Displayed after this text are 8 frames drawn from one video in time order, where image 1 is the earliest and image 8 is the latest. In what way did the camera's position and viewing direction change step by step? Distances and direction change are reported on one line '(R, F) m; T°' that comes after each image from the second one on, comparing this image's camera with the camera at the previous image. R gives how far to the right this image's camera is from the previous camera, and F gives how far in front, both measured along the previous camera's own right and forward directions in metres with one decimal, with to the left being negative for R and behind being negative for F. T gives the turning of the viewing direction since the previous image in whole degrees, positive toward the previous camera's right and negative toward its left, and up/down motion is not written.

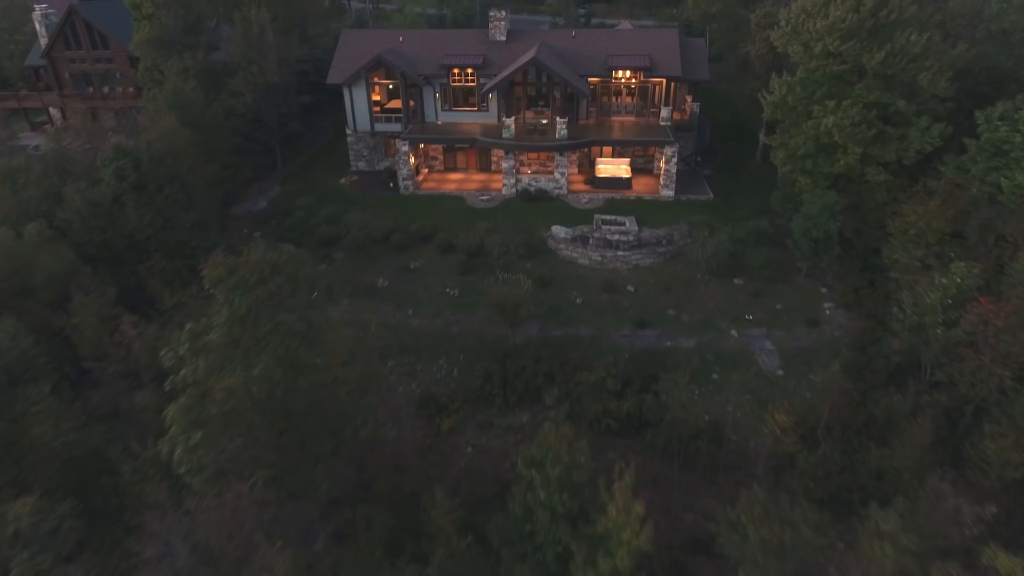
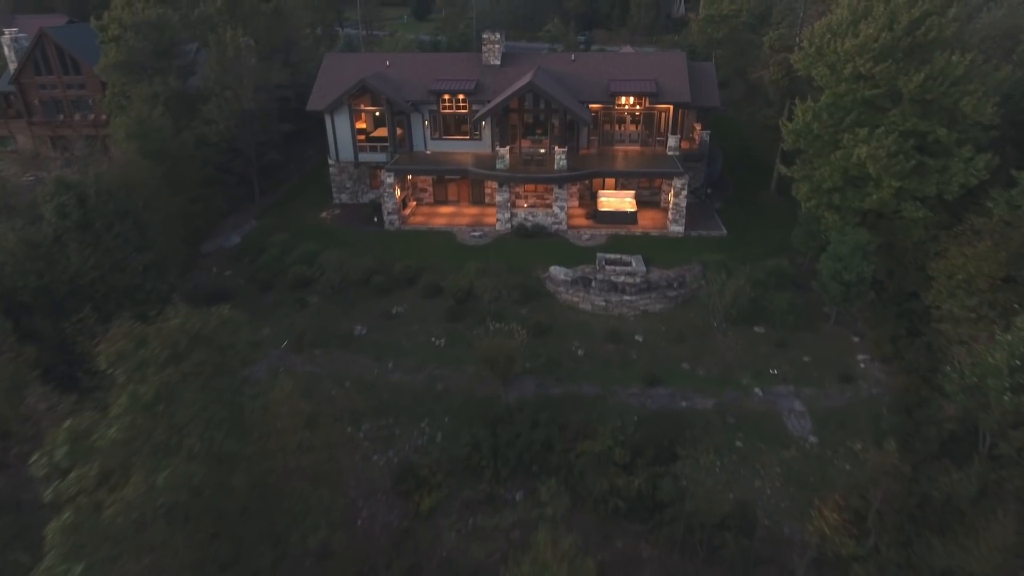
(+0.2, +3.1) m; 0°
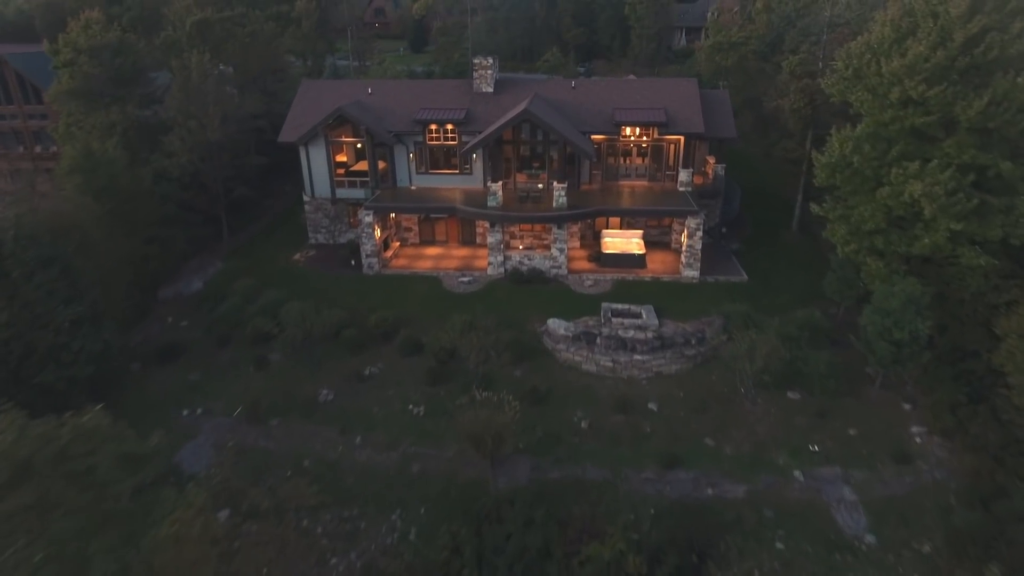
(+0.3, +3.6) m; 0°
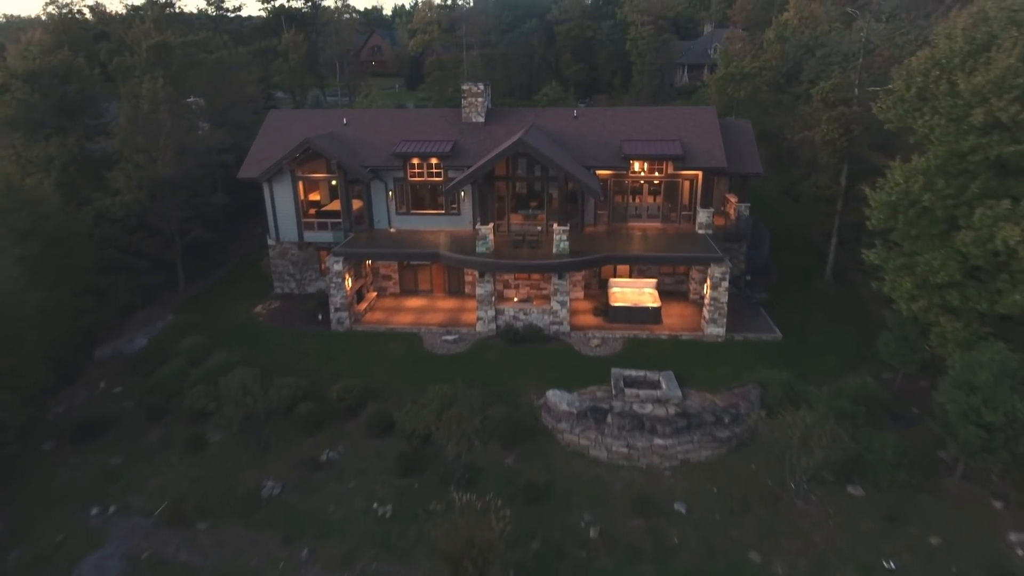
(+0.2, +4.1) m; 0°
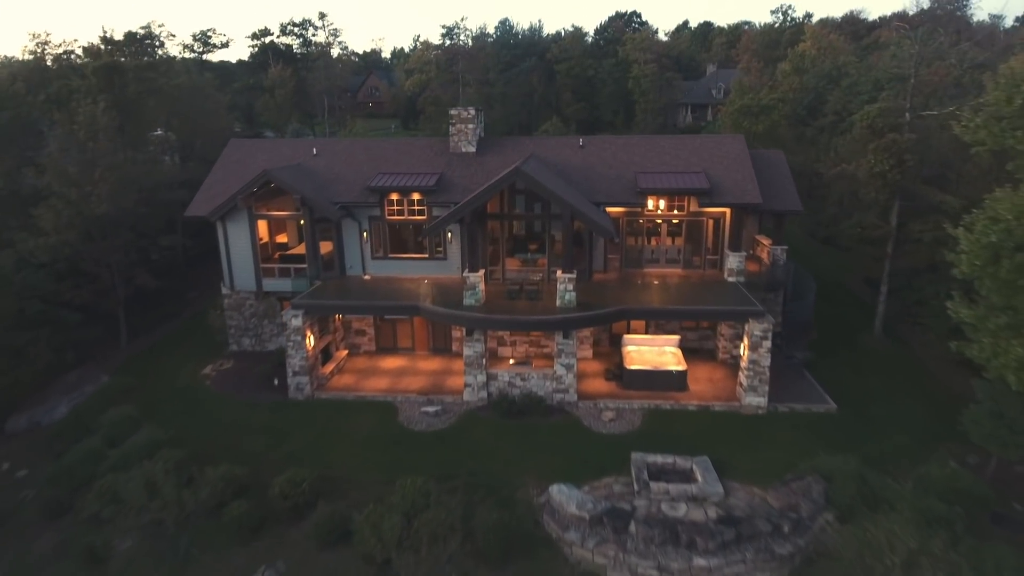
(+0.2, +4.1) m; 0°
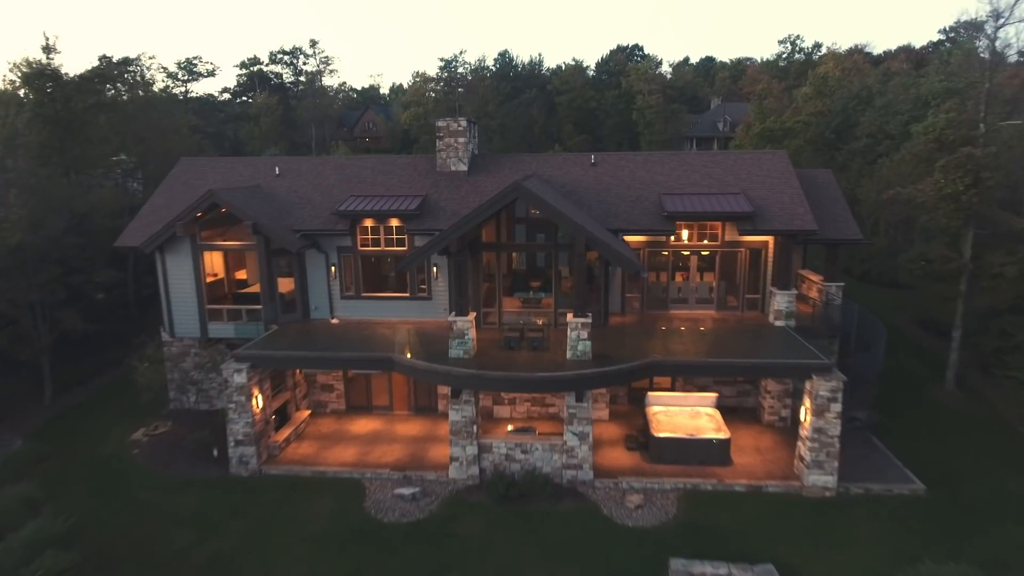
(0.0, +3.9) m; 0°
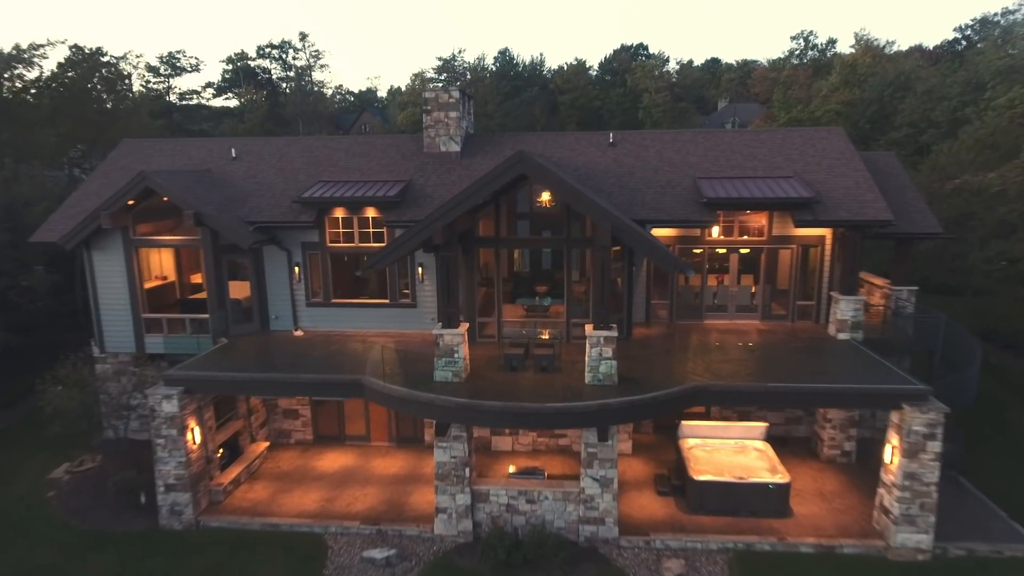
(0.0, +3.3) m; 0°
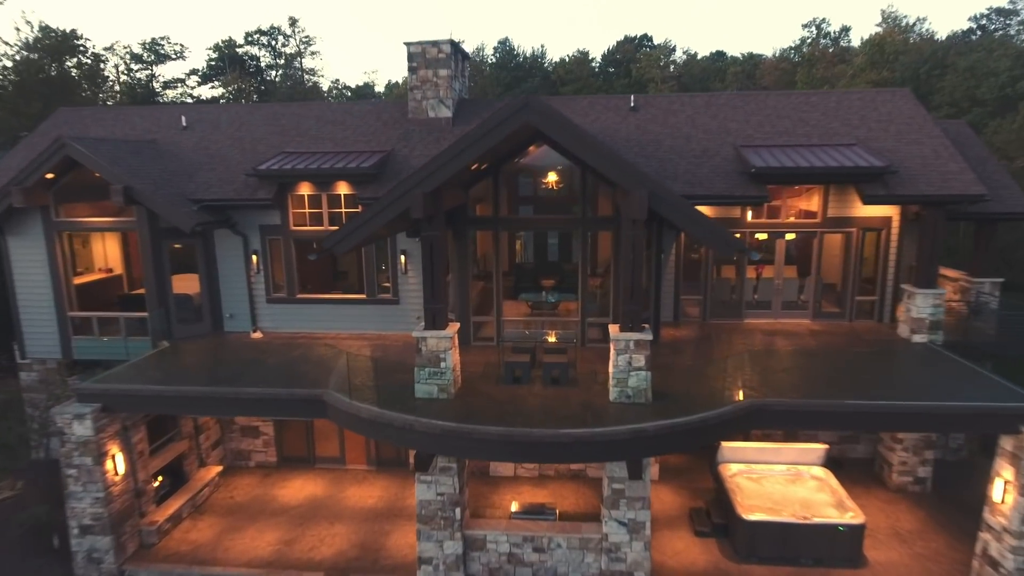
(0.0, +2.6) m; 0°
